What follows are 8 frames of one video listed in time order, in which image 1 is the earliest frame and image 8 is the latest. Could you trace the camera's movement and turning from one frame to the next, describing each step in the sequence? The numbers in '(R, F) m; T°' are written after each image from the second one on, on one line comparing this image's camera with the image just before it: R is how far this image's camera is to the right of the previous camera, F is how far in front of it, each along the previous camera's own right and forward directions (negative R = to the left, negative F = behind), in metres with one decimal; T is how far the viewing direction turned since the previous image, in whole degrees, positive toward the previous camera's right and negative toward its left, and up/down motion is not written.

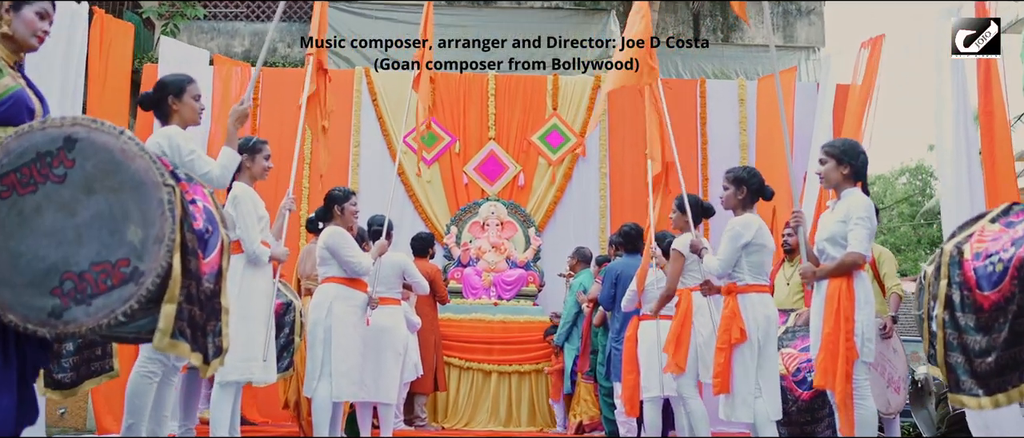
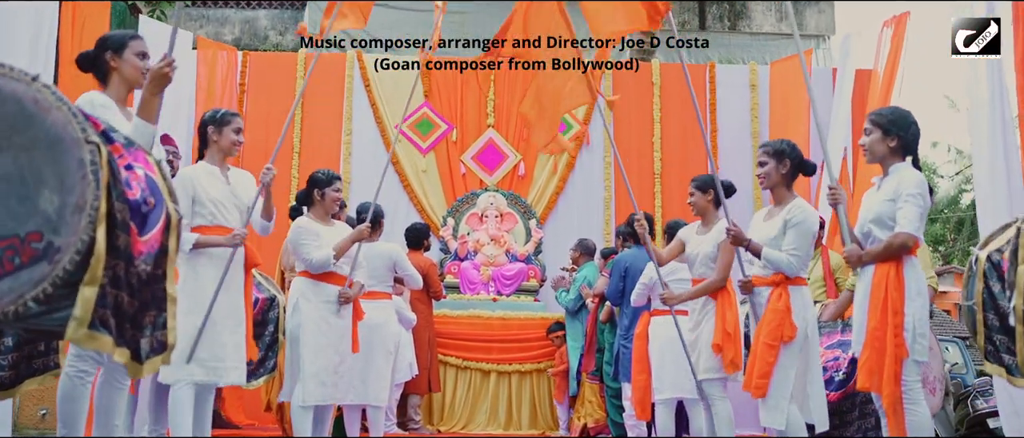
(0.0, +0.4) m; 0°
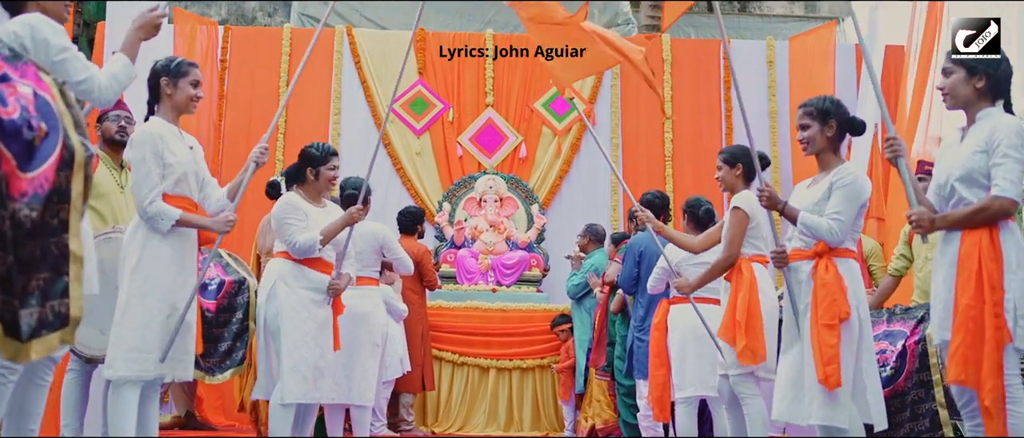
(0.0, +0.5) m; 0°
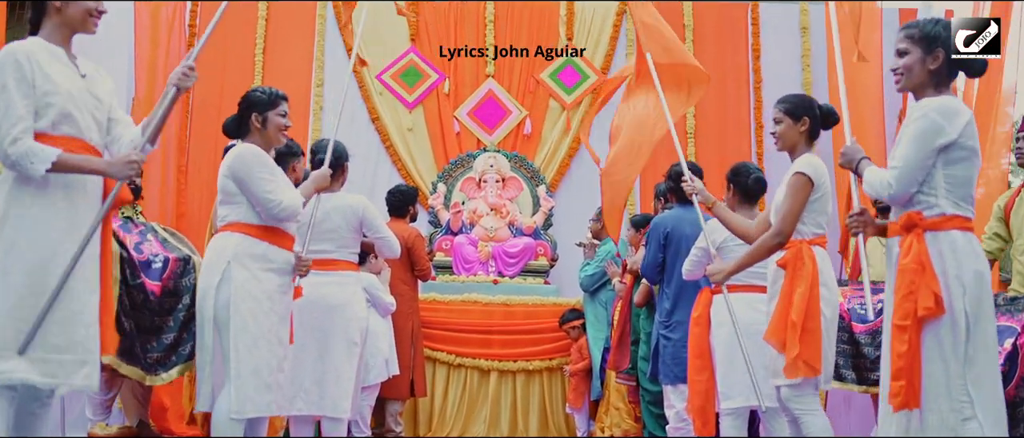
(0.0, +0.8) m; 0°
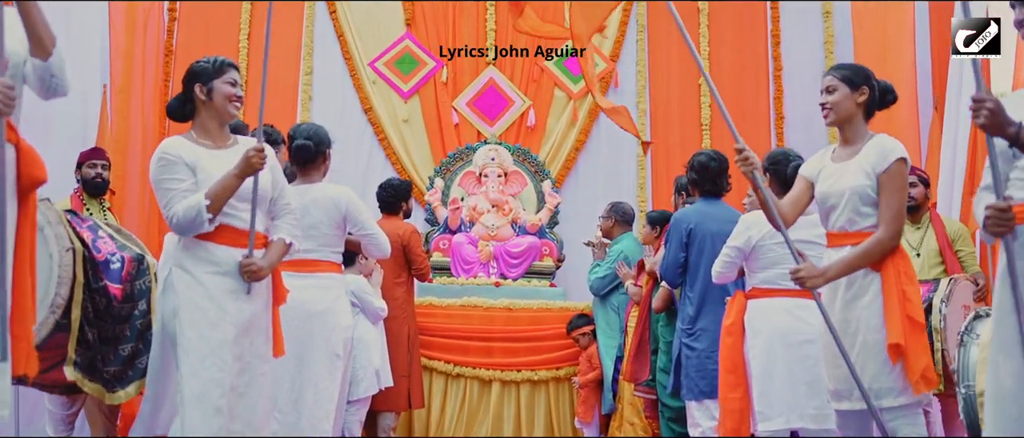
(0.0, +0.4) m; 0°
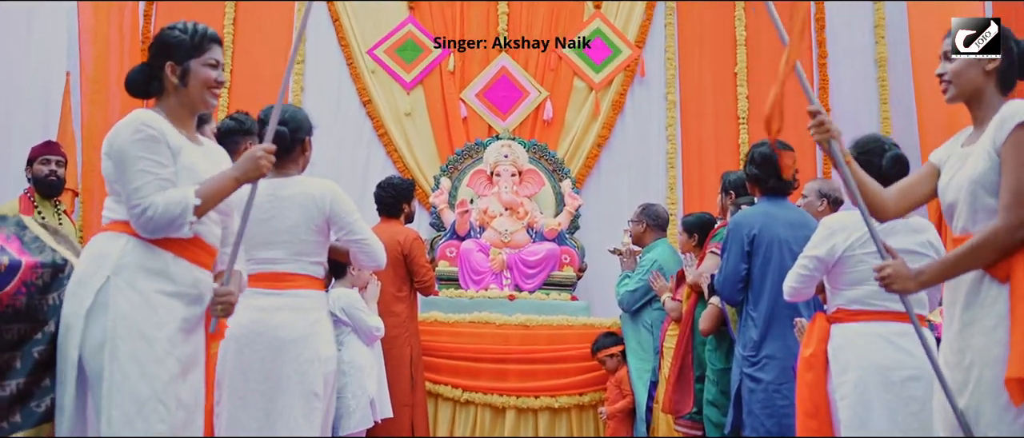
(0.0, +0.6) m; 0°
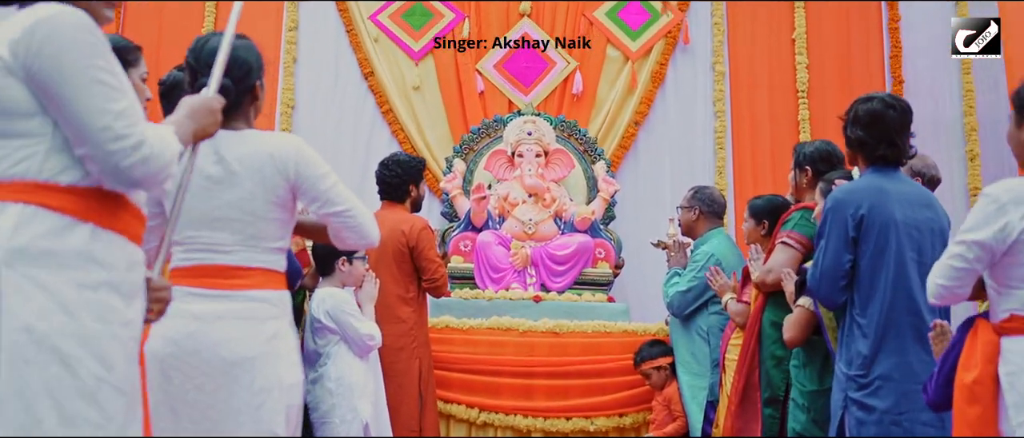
(0.0, +0.7) m; -1°
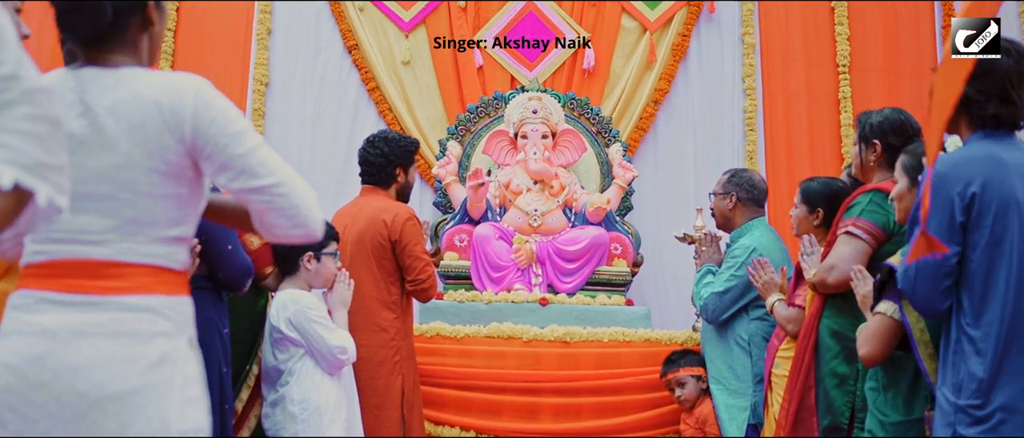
(0.0, +0.5) m; 0°
